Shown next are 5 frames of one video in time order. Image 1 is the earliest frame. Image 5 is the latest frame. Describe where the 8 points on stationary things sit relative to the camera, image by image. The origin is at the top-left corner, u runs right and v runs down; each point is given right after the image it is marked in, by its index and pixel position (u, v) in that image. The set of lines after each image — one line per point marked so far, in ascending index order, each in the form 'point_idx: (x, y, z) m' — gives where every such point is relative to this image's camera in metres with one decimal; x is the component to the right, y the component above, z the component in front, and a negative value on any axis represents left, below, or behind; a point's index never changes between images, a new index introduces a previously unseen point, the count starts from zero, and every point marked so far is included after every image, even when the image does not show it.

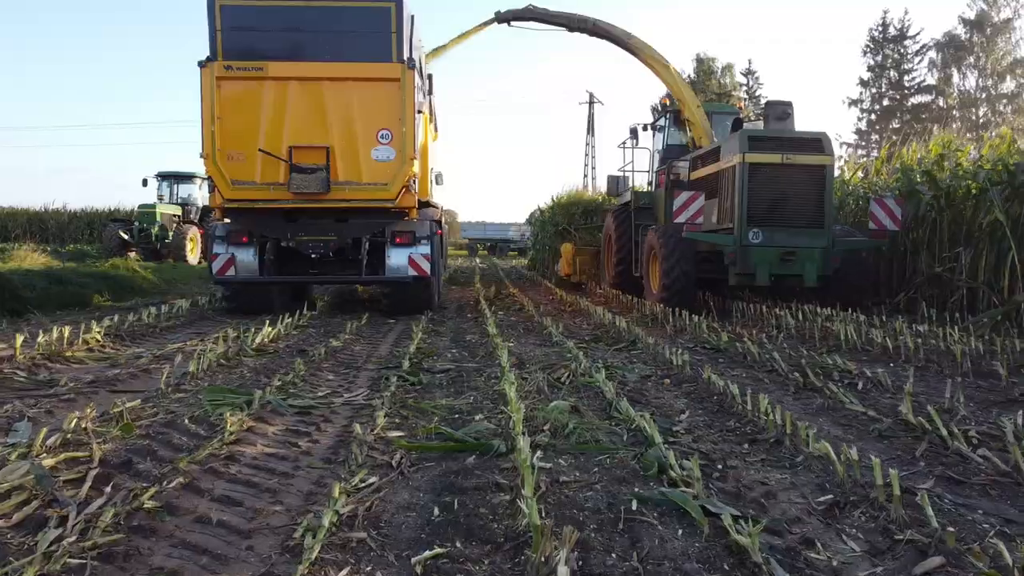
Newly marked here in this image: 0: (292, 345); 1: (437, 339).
0: (-1.8, -0.5, +6.7) m
1: (-0.7, -0.5, +7.5) m
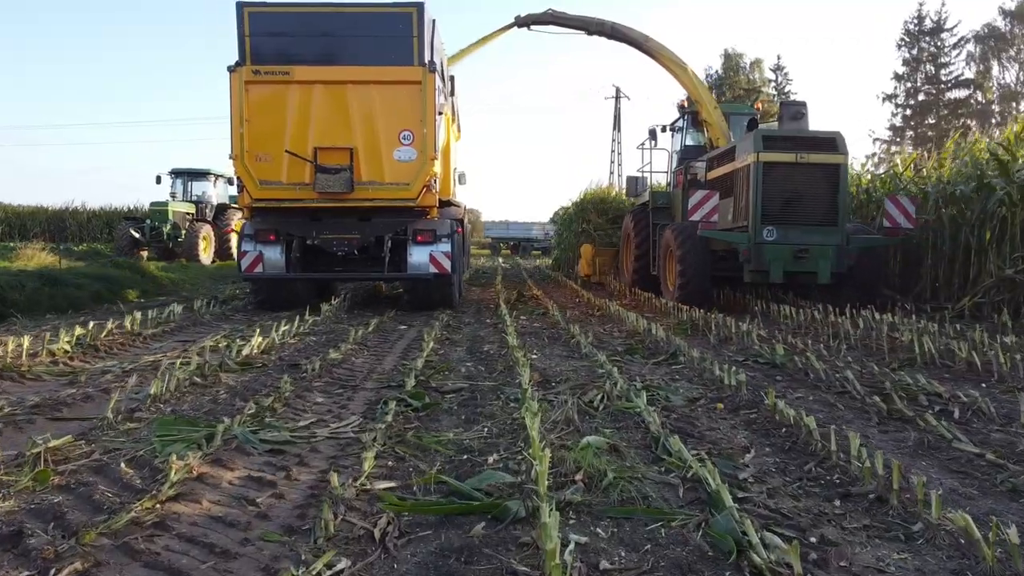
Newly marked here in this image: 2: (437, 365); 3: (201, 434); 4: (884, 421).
0: (-1.7, -0.5, +5.9) m
1: (-0.5, -0.5, +6.6) m
2: (-0.5, -0.6, +5.7) m
3: (-1.4, -0.6, +3.5) m
4: (+1.9, -0.7, +4.1) m
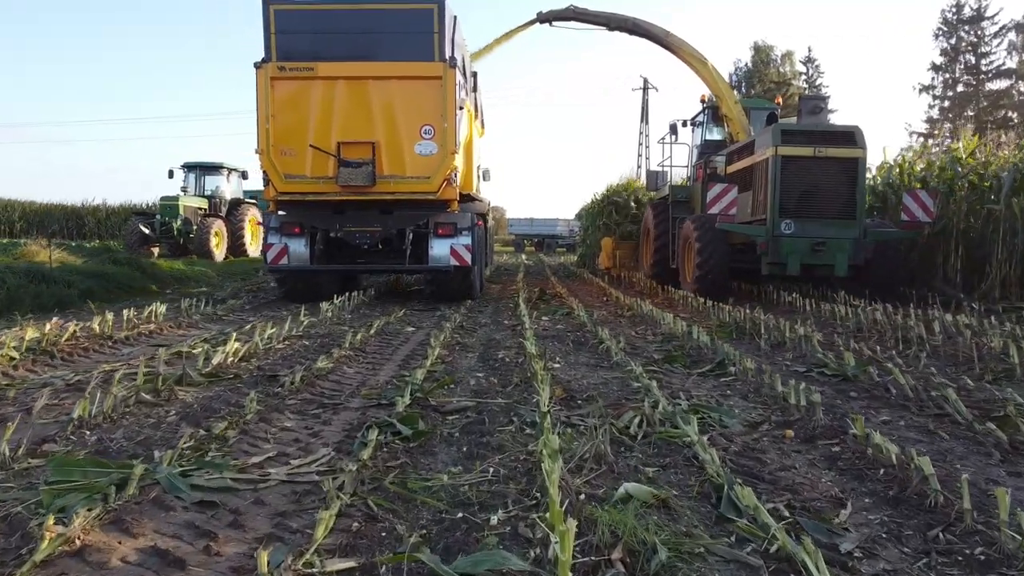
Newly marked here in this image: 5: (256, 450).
0: (-1.5, -0.5, +5.0) m
1: (-0.4, -0.5, +5.7) m
2: (-0.4, -0.5, +4.8) m
3: (-1.3, -0.6, +2.6) m
4: (+2.0, -0.7, +3.2) m
5: (-1.0, -0.6, +3.2) m
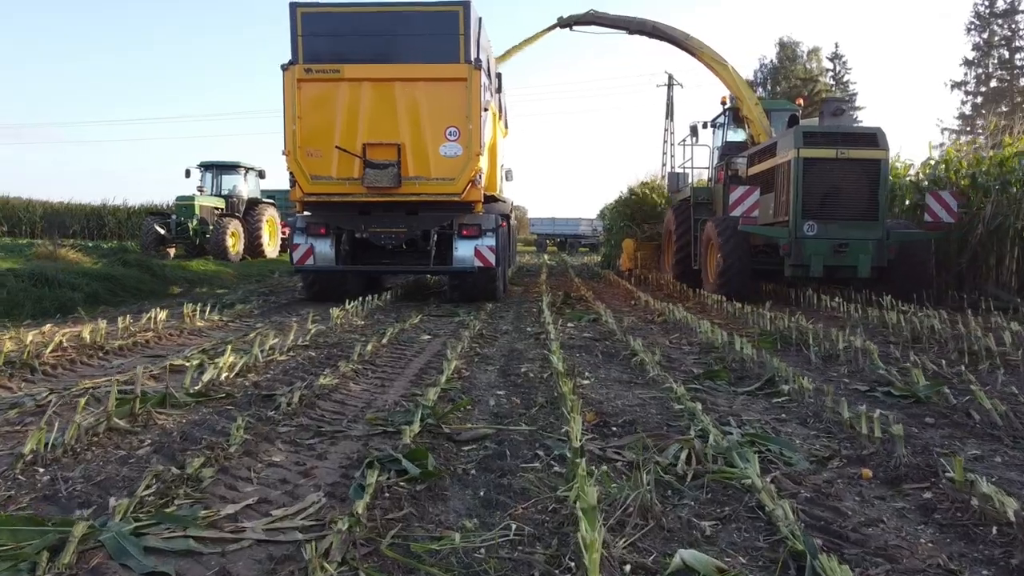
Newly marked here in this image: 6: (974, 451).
0: (-1.4, -0.5, +4.5) m
1: (-0.2, -0.5, +5.2) m
2: (-0.3, -0.6, +4.3) m
3: (-1.2, -0.7, +2.1) m
4: (+2.1, -0.7, +2.6) m
5: (-0.9, -0.7, +2.7) m
6: (+1.9, -0.7, +3.3) m
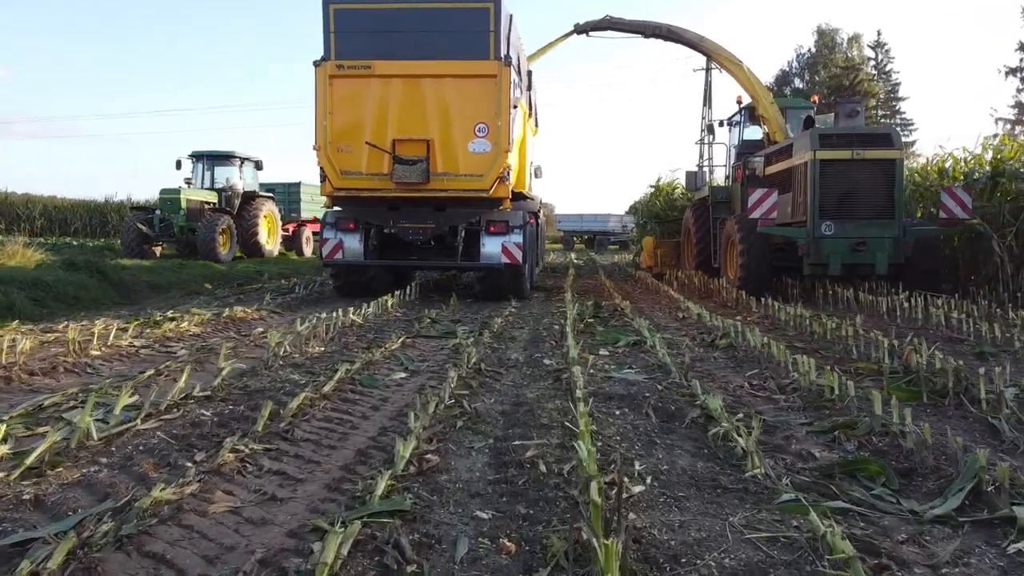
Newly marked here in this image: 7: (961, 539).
0: (-1.4, -0.6, +2.5) m
1: (-0.2, -0.6, +3.2) m
2: (-0.3, -0.7, +2.2) m
3: (-1.4, -0.8, +0.1) m
4: (+2.0, -0.8, +0.5) m
5: (-1.0, -0.8, +0.6) m
6: (+1.8, -0.8, +1.2) m
7: (+1.3, -0.7, +2.3) m
